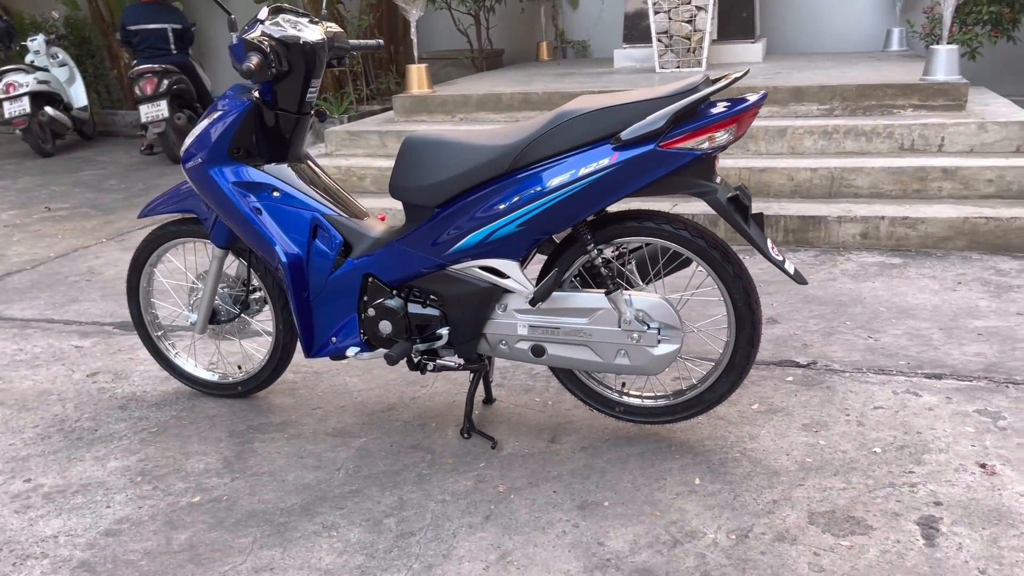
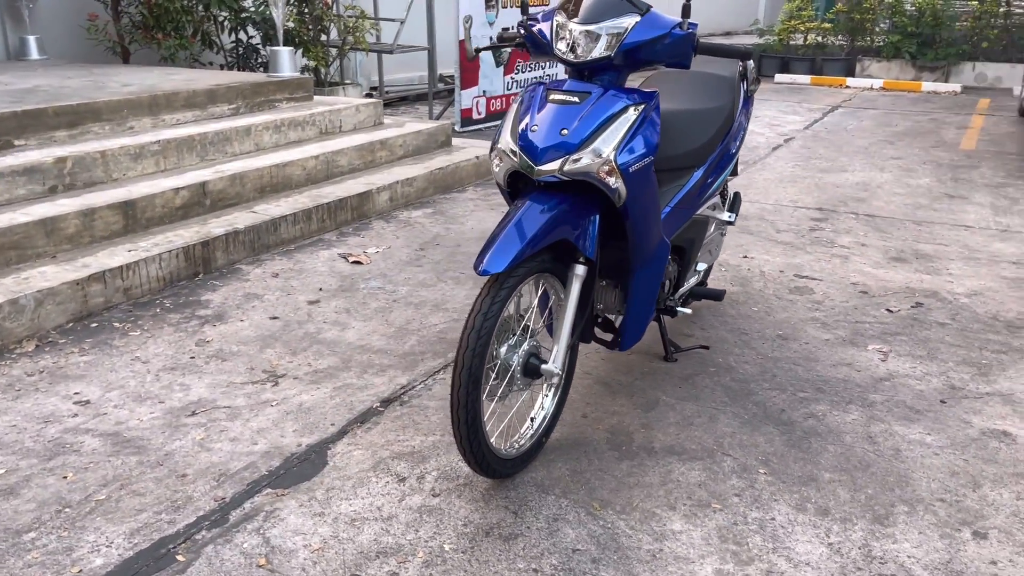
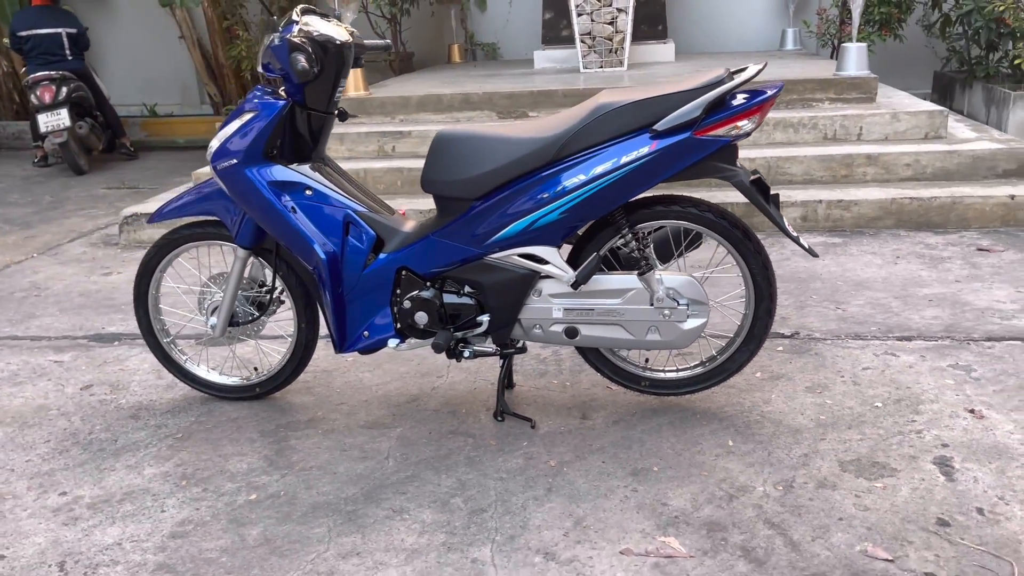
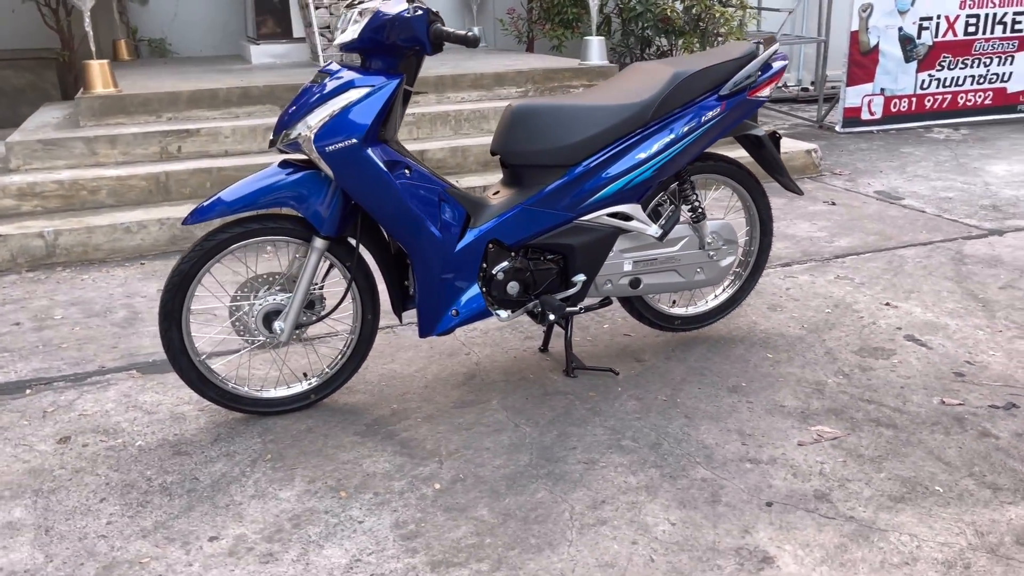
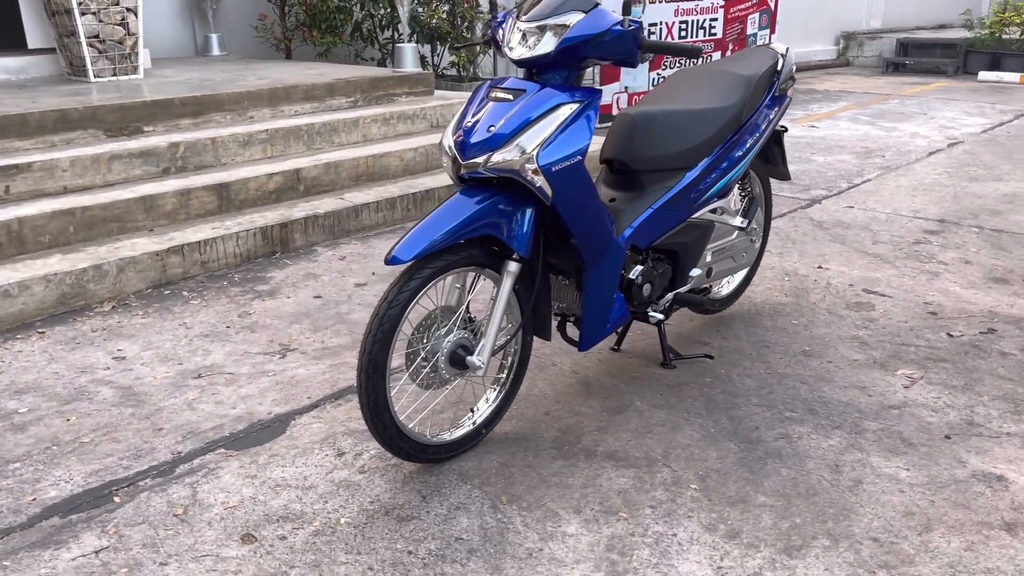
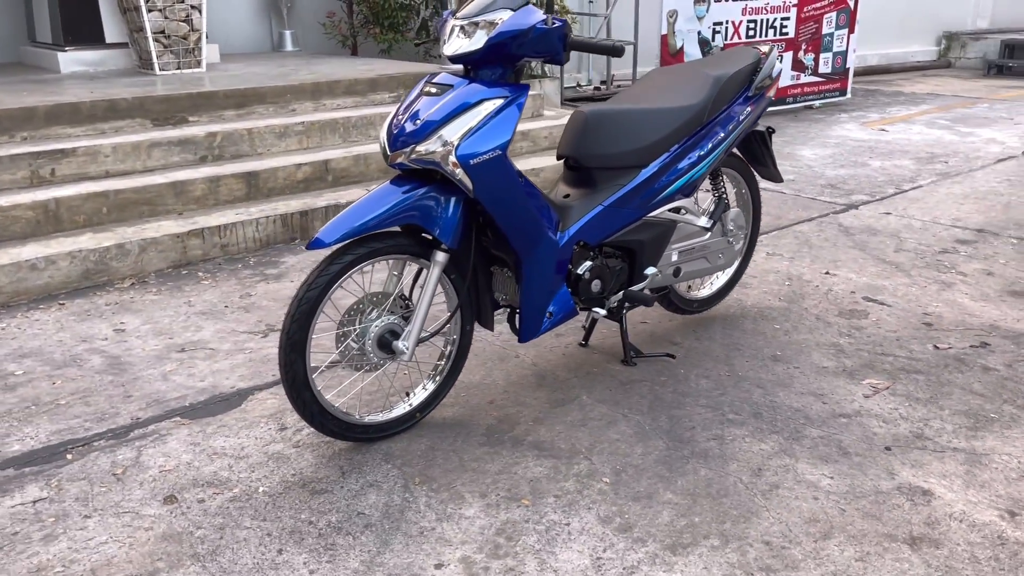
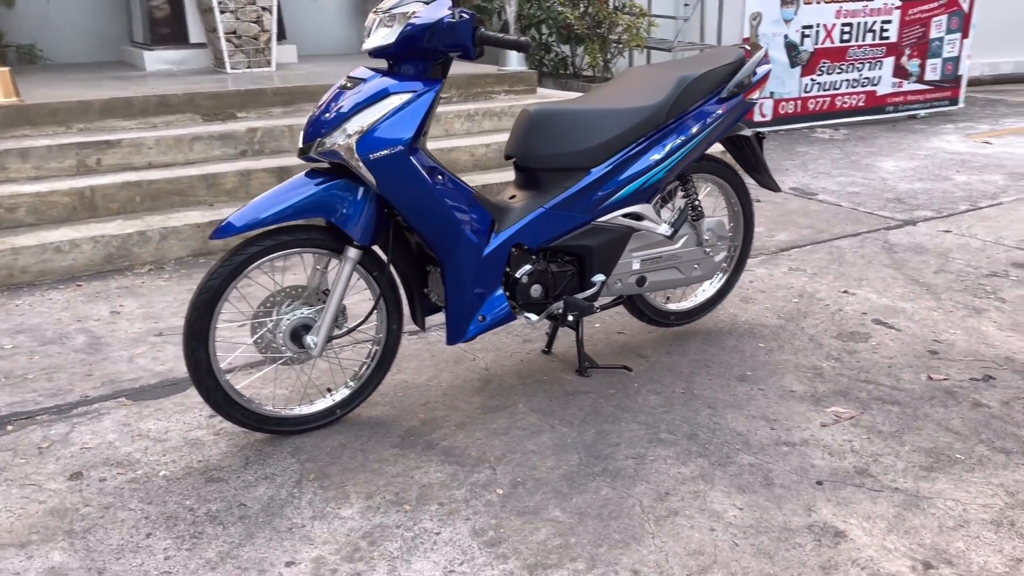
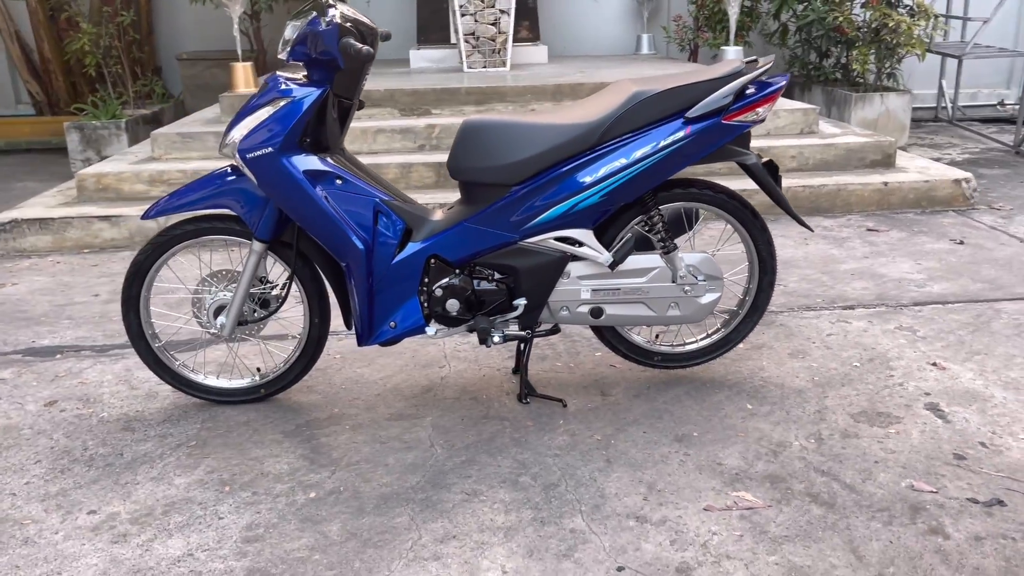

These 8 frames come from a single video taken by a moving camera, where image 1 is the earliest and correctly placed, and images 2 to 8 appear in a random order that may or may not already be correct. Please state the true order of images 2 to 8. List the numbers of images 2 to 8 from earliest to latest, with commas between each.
3, 8, 4, 7, 6, 5, 2
